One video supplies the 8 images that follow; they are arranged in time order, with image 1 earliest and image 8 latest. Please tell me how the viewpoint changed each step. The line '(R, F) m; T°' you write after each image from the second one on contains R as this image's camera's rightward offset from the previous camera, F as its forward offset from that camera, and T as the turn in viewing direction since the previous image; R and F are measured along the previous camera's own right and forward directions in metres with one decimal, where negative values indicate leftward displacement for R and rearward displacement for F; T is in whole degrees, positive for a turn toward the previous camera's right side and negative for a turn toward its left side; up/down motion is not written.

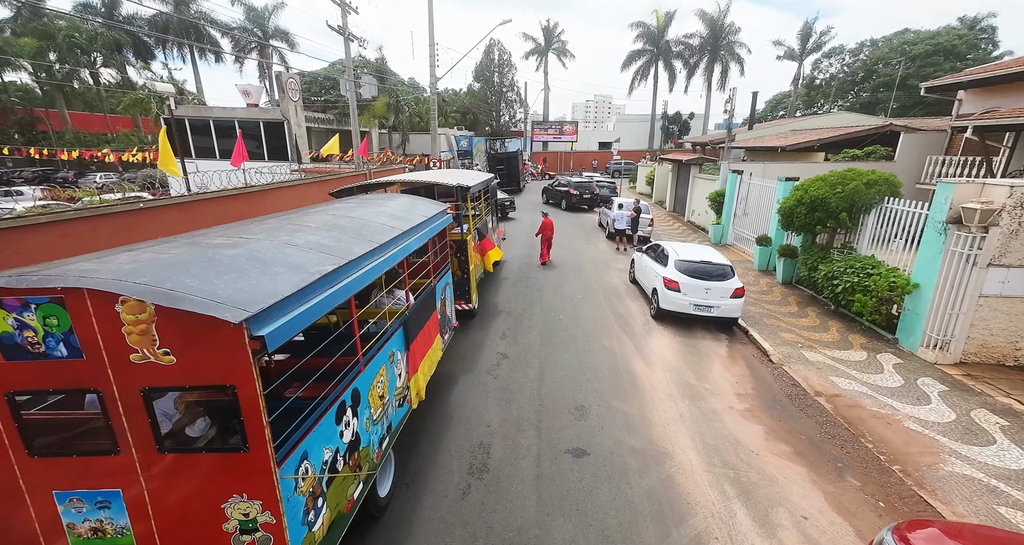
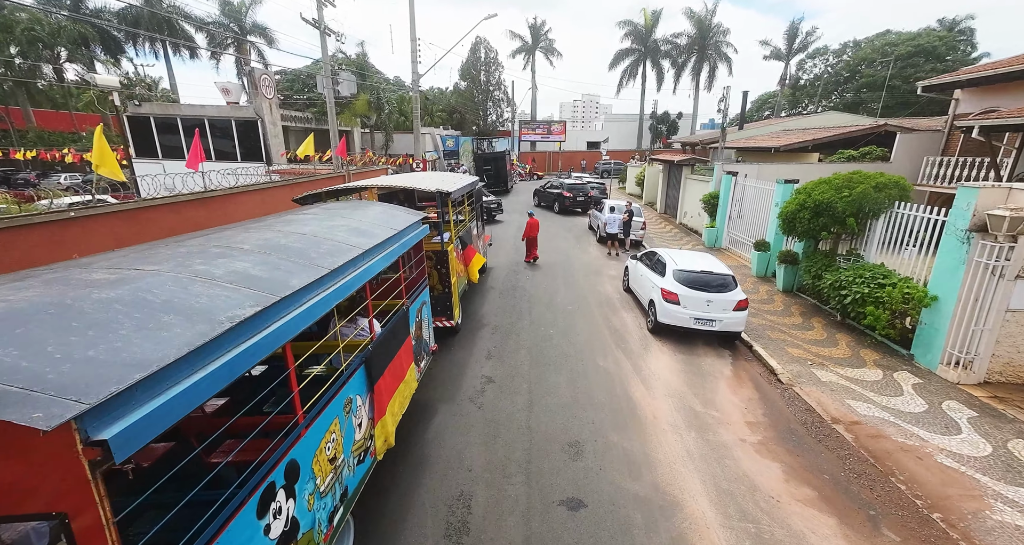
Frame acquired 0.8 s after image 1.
(+0.1, +0.7) m; +2°
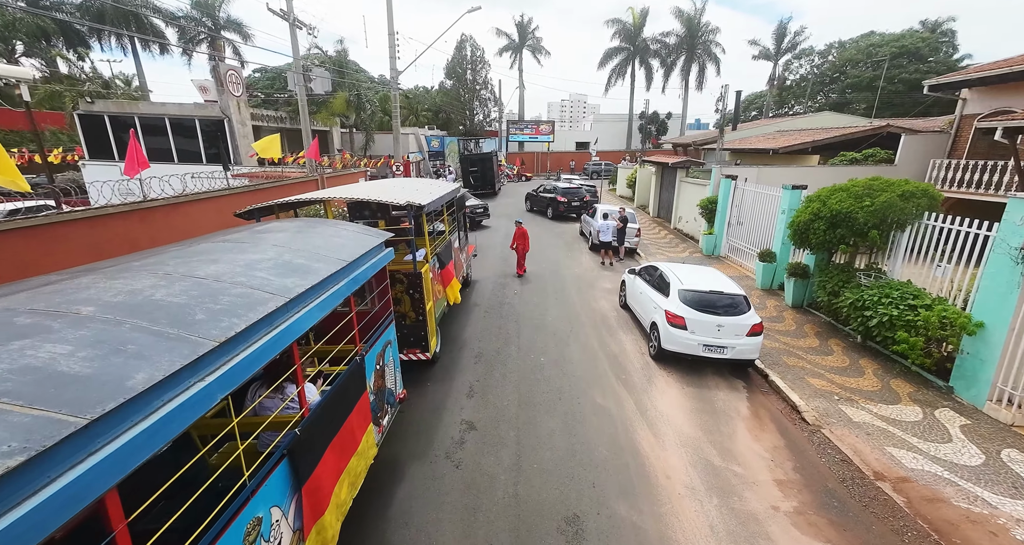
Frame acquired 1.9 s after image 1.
(+0.1, +0.9) m; +2°
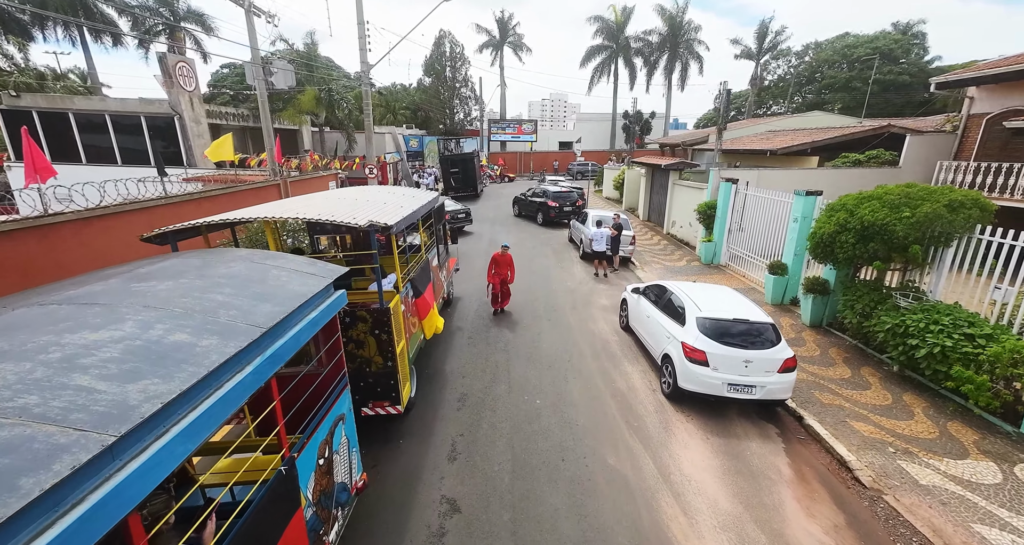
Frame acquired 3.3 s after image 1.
(-0.1, +1.1) m; +2°
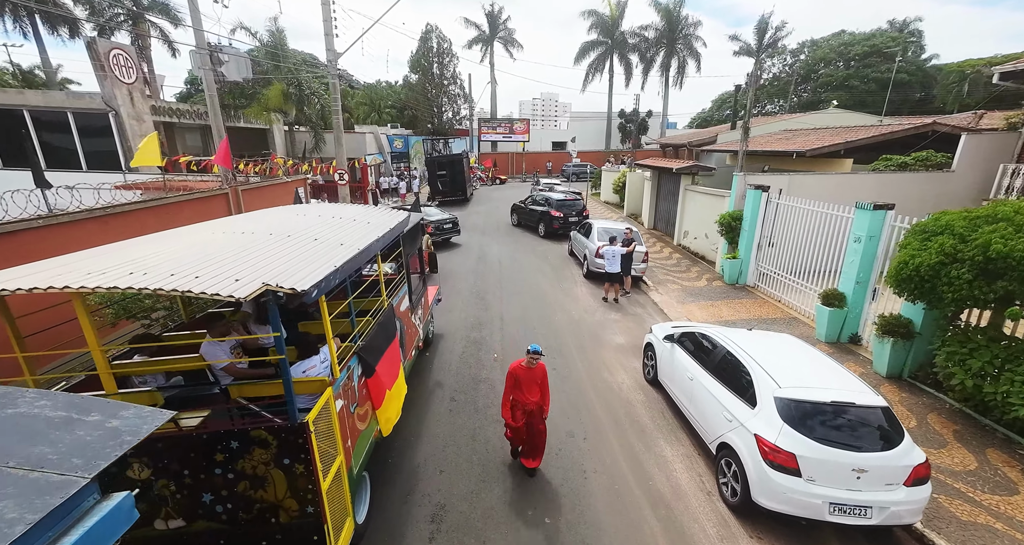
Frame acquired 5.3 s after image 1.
(0.0, +1.9) m; +1°
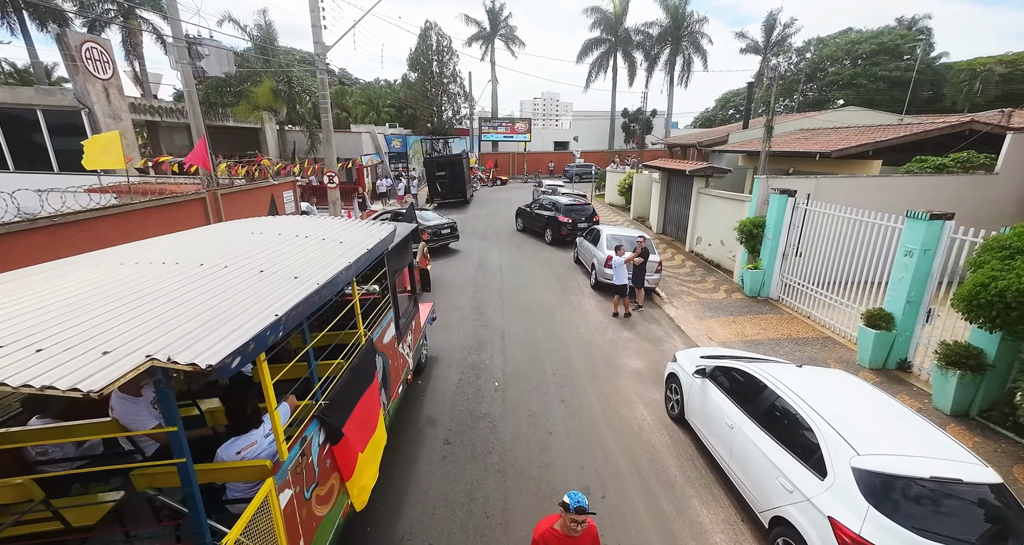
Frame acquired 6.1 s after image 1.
(0.0, +0.9) m; 0°
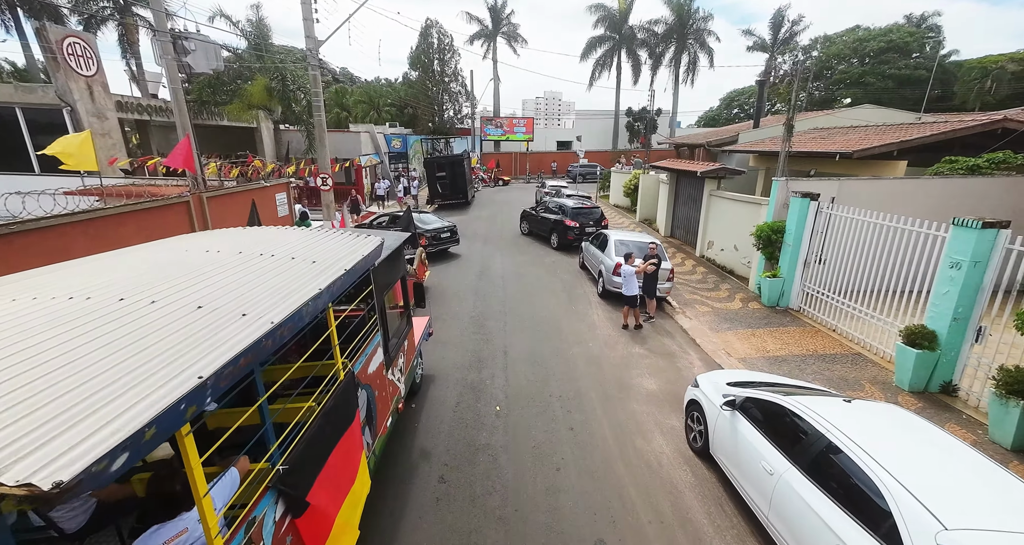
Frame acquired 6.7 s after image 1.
(0.0, +0.6) m; 0°
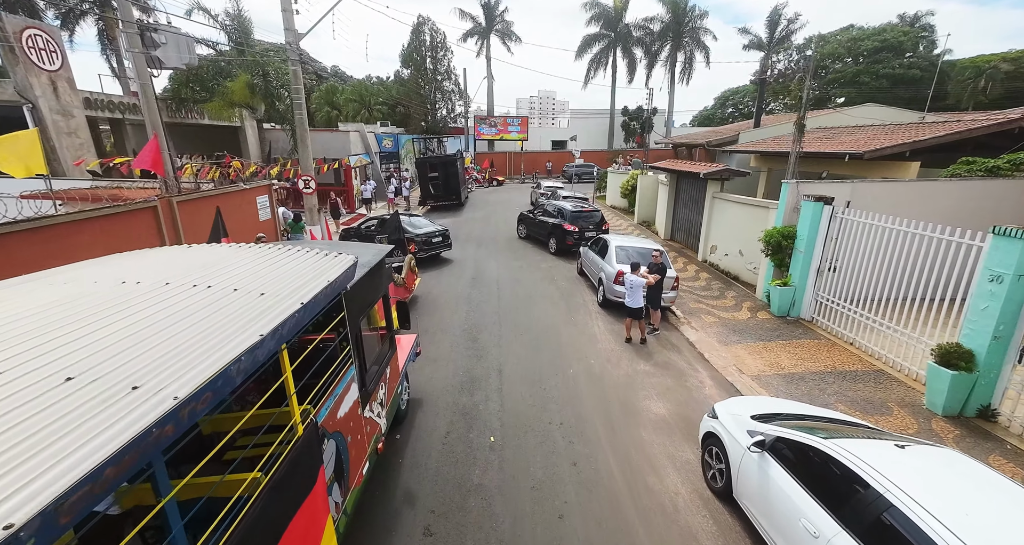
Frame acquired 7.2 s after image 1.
(0.0, +0.6) m; +1°
